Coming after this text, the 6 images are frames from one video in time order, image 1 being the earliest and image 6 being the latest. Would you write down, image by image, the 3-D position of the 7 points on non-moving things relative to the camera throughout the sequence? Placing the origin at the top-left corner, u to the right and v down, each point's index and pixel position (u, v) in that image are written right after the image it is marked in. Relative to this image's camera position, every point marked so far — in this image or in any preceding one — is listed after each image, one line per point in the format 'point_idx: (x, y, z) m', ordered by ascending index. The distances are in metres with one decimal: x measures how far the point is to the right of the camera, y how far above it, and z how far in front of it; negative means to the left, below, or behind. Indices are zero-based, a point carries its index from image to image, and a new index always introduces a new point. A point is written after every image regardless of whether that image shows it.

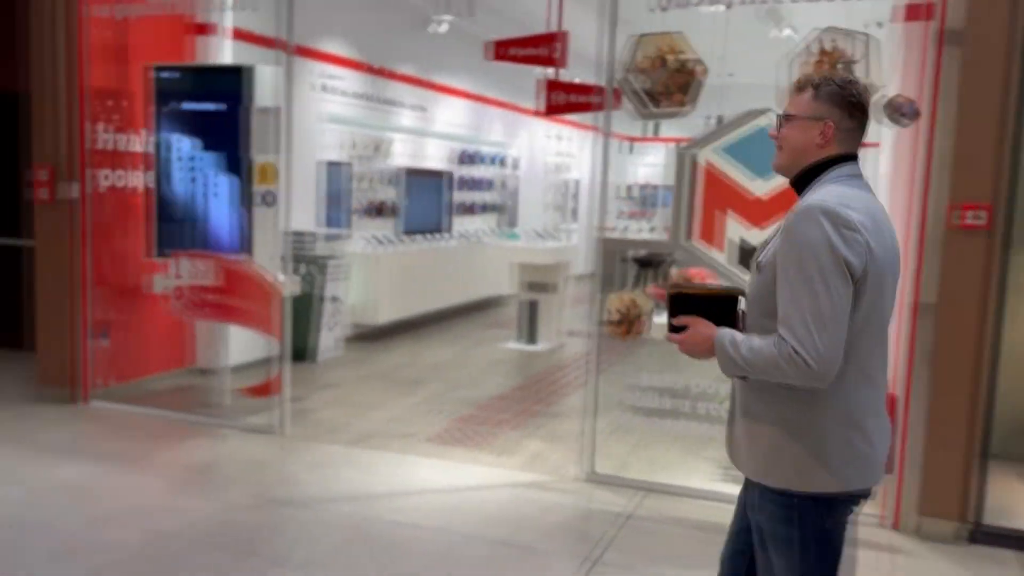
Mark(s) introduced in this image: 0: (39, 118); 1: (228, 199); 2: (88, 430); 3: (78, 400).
0: (-2.8, +1.0, +5.0) m
1: (-1.7, +0.5, +5.0) m
2: (-2.4, -0.8, +4.7) m
3: (-2.7, -0.7, +5.2) m
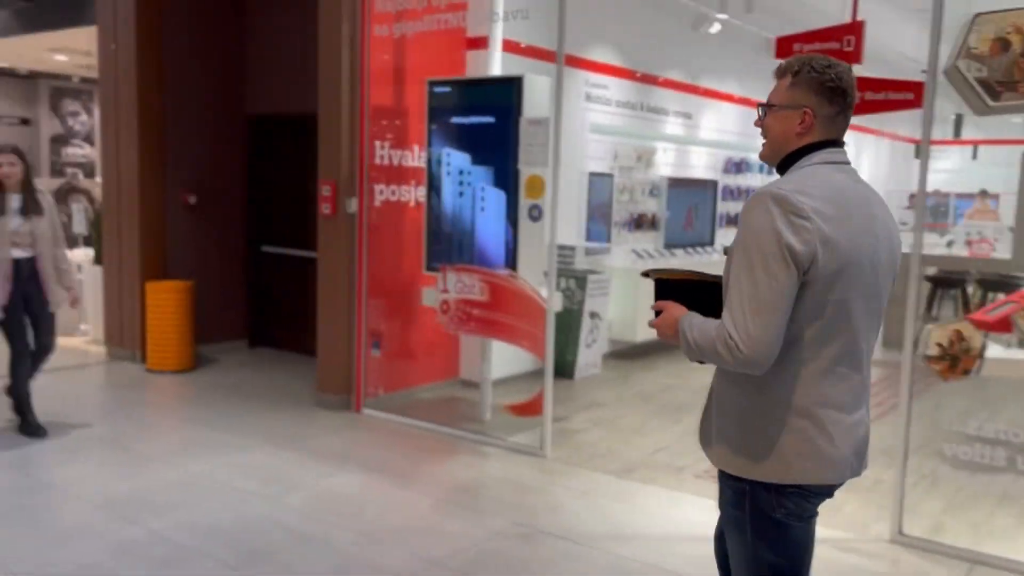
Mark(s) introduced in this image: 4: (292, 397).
0: (-1.2, +0.9, +5.3) m
1: (-0.1, +0.4, +4.9) m
2: (-0.9, -0.9, +4.8) m
3: (-1.0, -0.8, +5.4) m
4: (-1.5, -0.7, +5.6) m
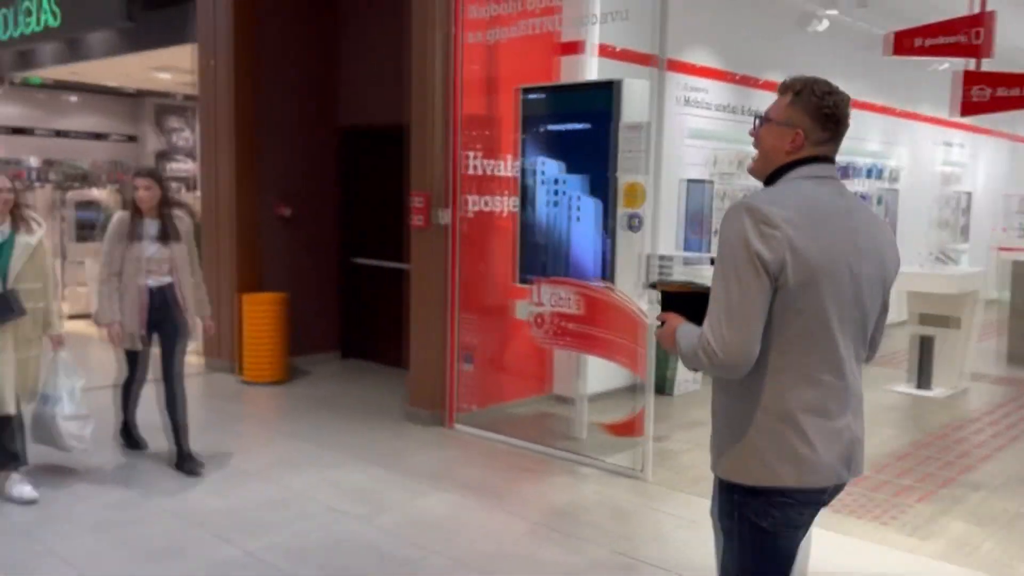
0: (-0.6, +0.9, +5.2) m
1: (+0.5, +0.4, +4.7) m
2: (-0.3, -0.9, +4.7) m
3: (-0.4, -0.8, +5.3) m
4: (-0.9, -0.8, +5.6) m
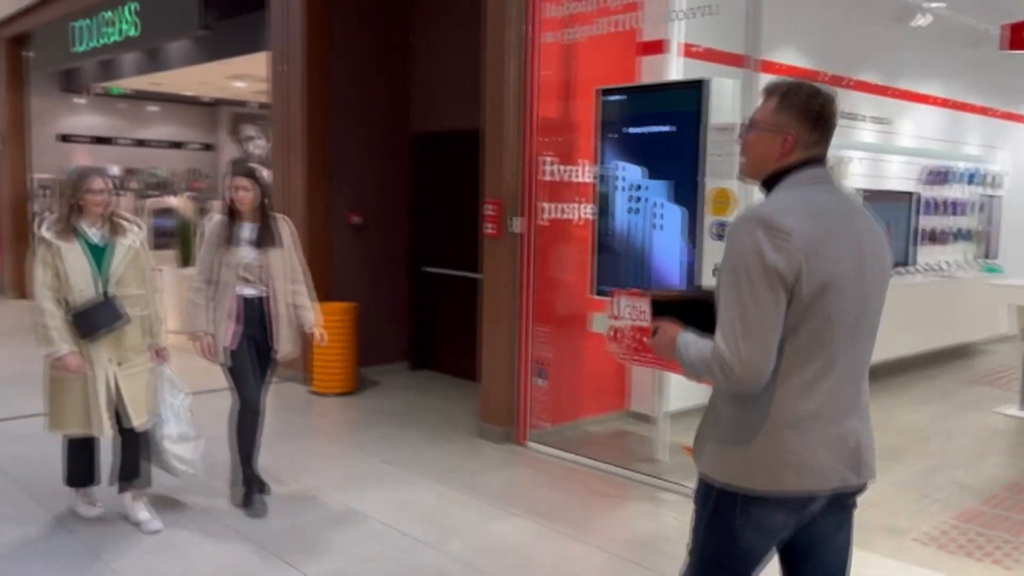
0: (-0.1, +0.8, +5.0) m
1: (+0.9, +0.3, +4.4) m
2: (+0.1, -1.0, +4.5) m
3: (0.0, -0.9, +5.0) m
4: (-0.4, -0.9, +5.4) m
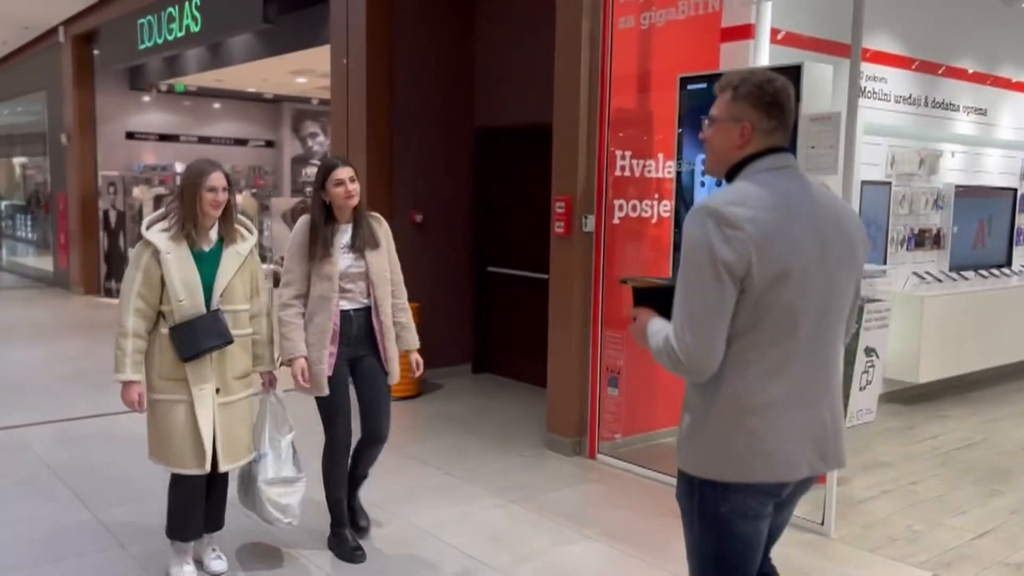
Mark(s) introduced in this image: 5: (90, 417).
0: (+0.3, +0.8, +4.7) m
1: (+1.2, +0.3, +4.1) m
2: (+0.4, -1.0, +4.2) m
3: (+0.4, -0.9, +4.7) m
4: (0.0, -0.9, +5.1) m
5: (-2.8, -0.9, +5.6) m
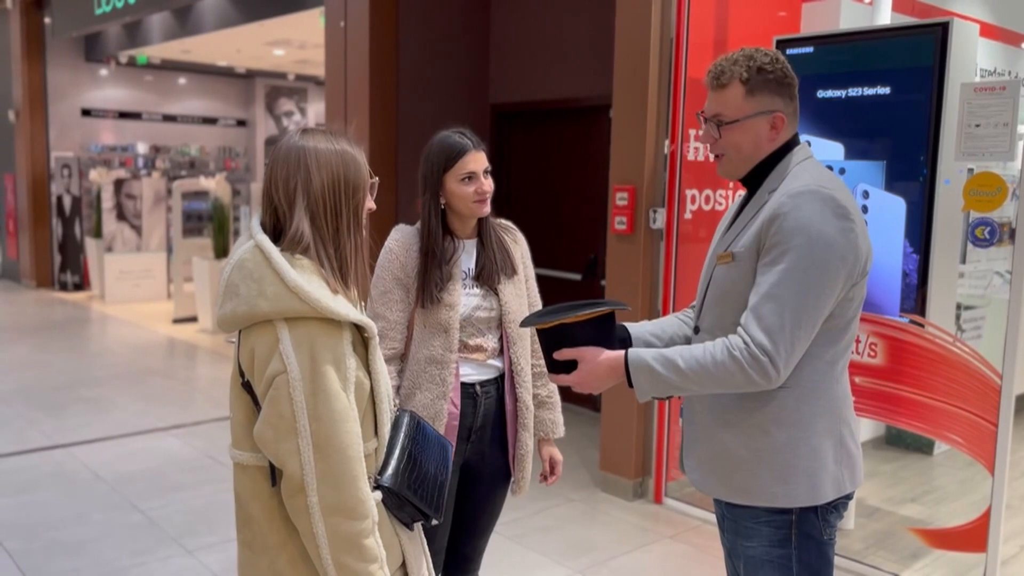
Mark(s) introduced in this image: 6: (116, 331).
0: (+0.5, +0.7, +3.9) m
1: (+1.5, +0.2, +3.3) m
2: (+0.7, -1.1, +3.4) m
3: (+0.6, -1.0, +3.9) m
4: (+0.2, -0.9, +4.3) m
5: (-2.6, -0.9, +4.7) m
6: (-4.0, -0.4, +8.5) m
